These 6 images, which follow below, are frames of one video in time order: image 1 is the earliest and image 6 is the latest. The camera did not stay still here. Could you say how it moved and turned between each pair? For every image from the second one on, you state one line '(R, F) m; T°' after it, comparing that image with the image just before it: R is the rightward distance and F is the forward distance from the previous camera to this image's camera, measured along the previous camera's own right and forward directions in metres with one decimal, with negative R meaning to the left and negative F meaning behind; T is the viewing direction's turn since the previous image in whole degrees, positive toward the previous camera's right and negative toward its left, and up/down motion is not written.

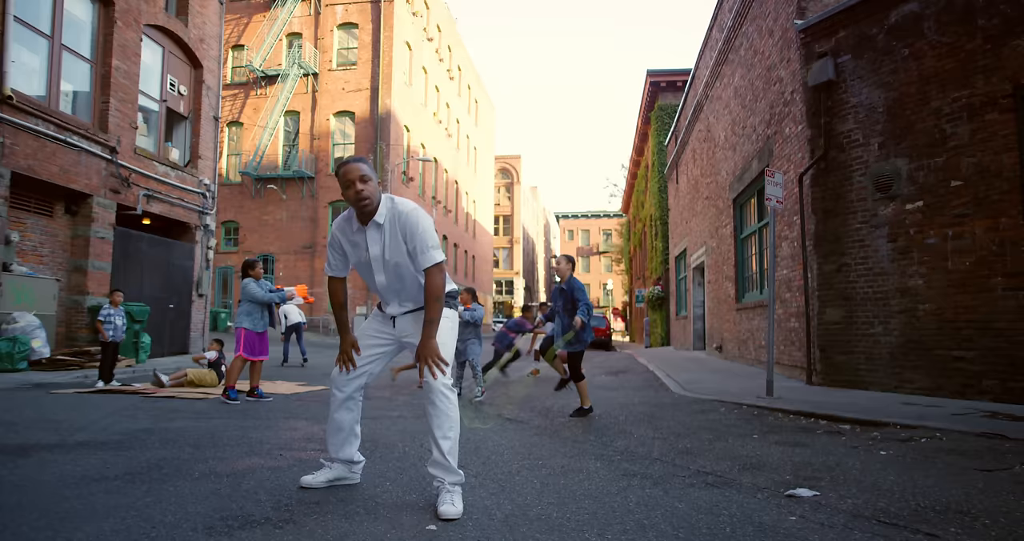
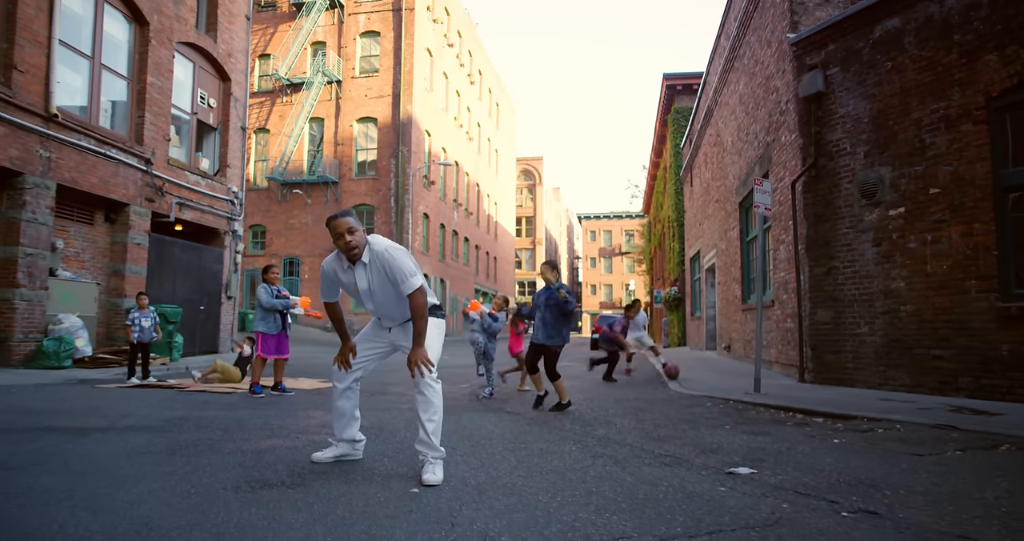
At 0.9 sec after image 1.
(+0.3, -0.6) m; -2°
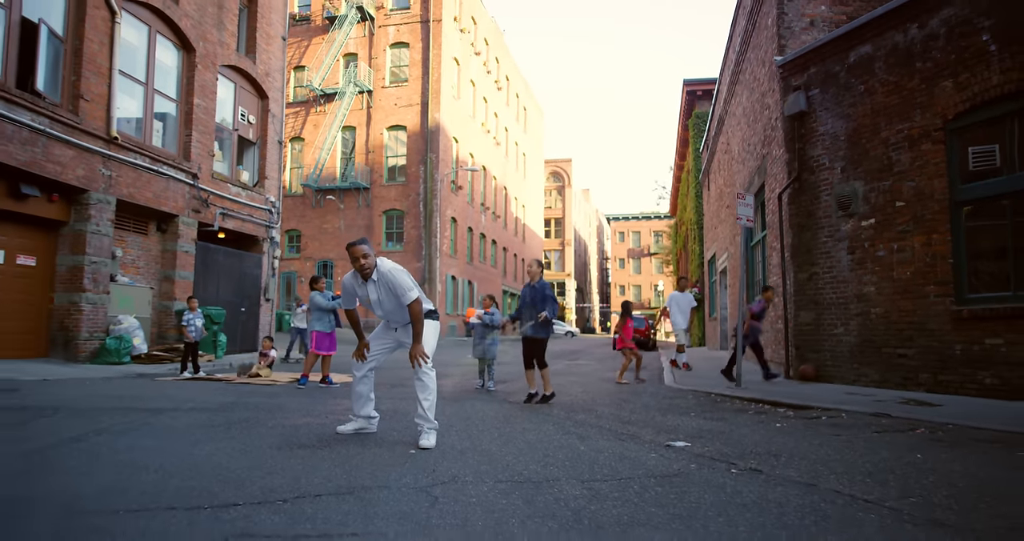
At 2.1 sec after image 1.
(+0.4, -1.0) m; -3°
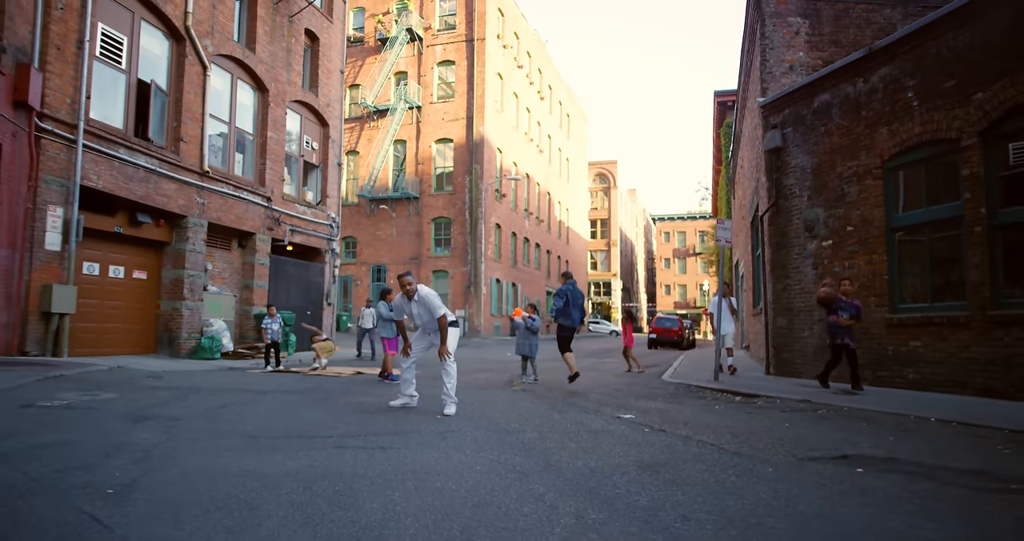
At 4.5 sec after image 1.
(+0.6, -2.2) m; -4°
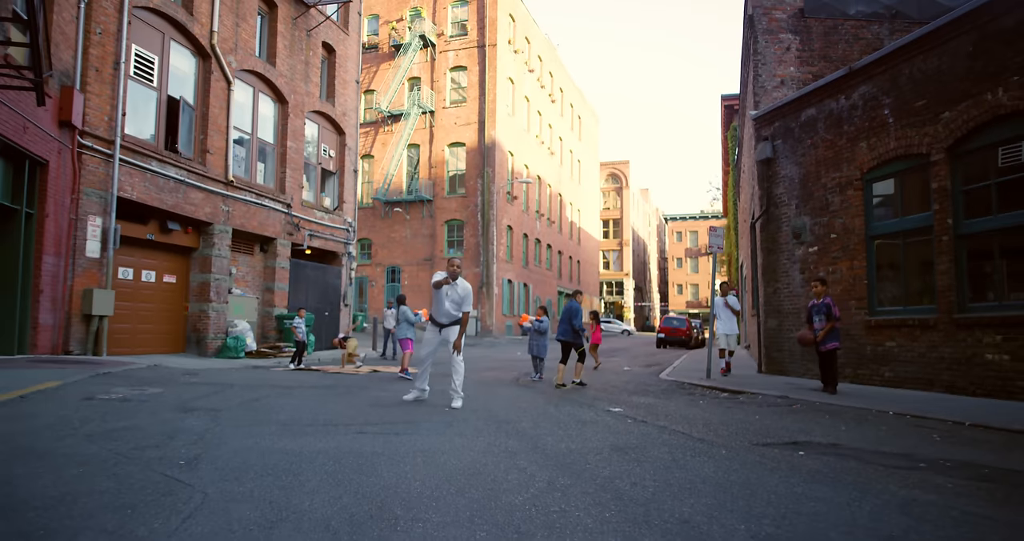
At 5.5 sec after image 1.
(+0.2, -0.8) m; -1°
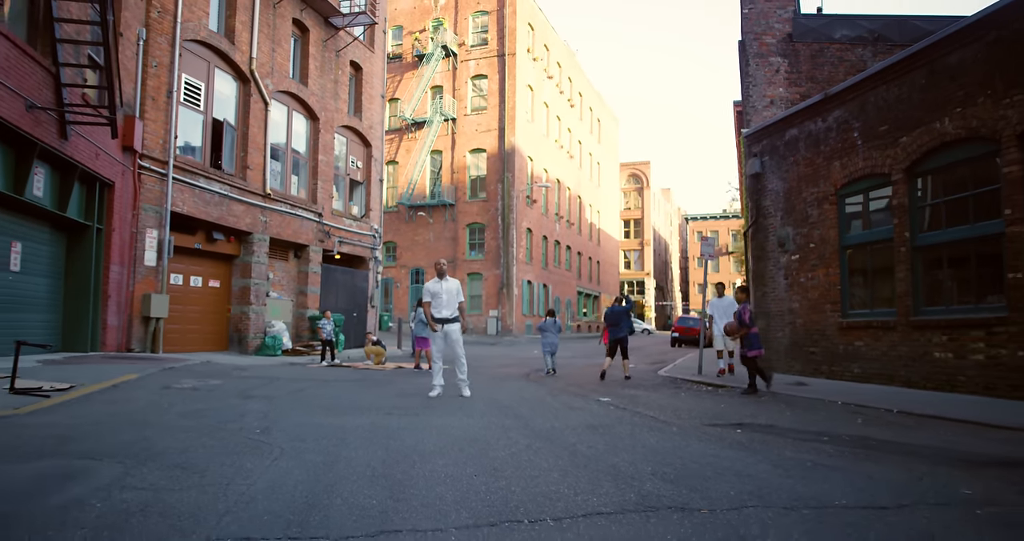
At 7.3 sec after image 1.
(+0.3, -1.4) m; -2°
